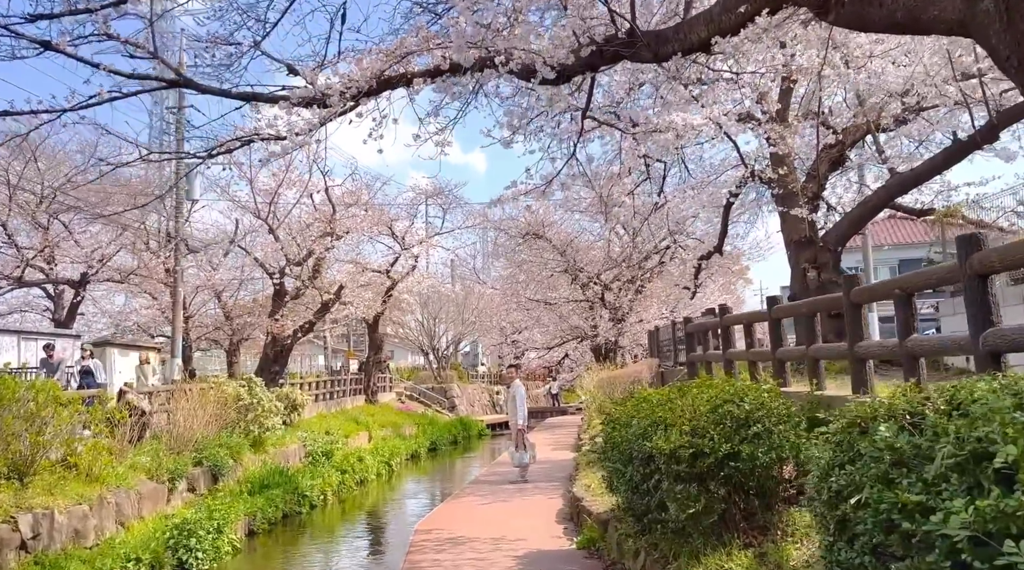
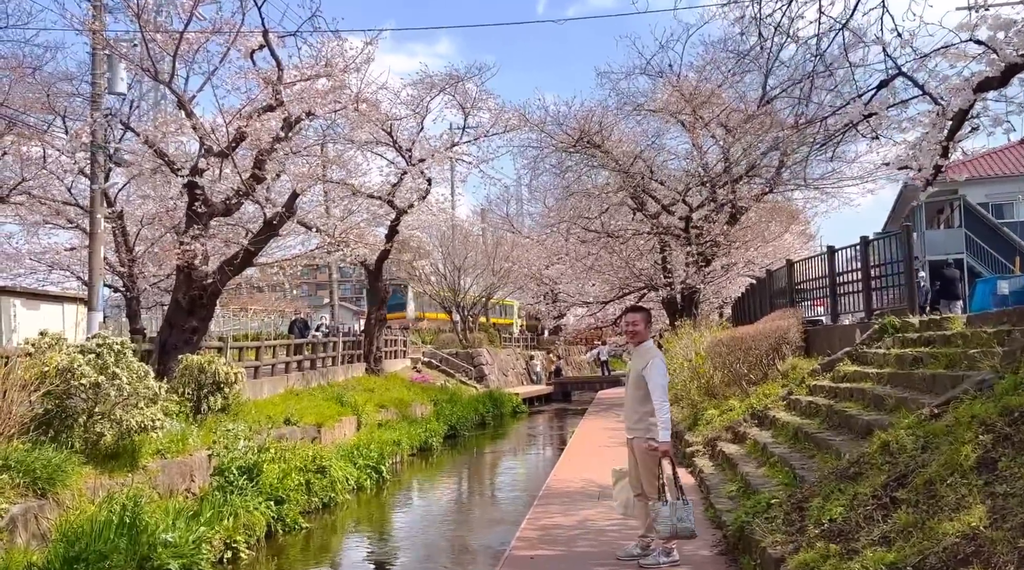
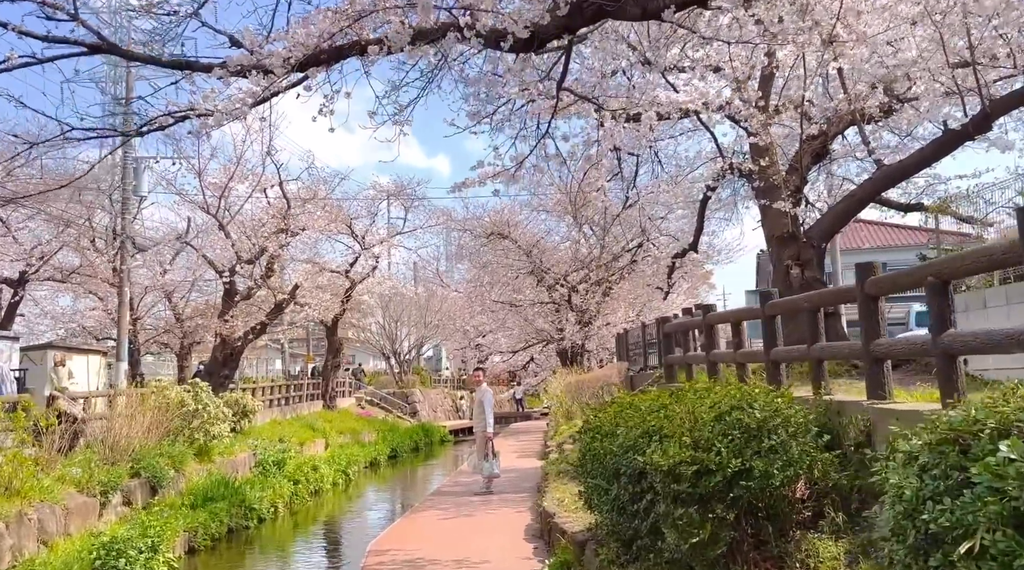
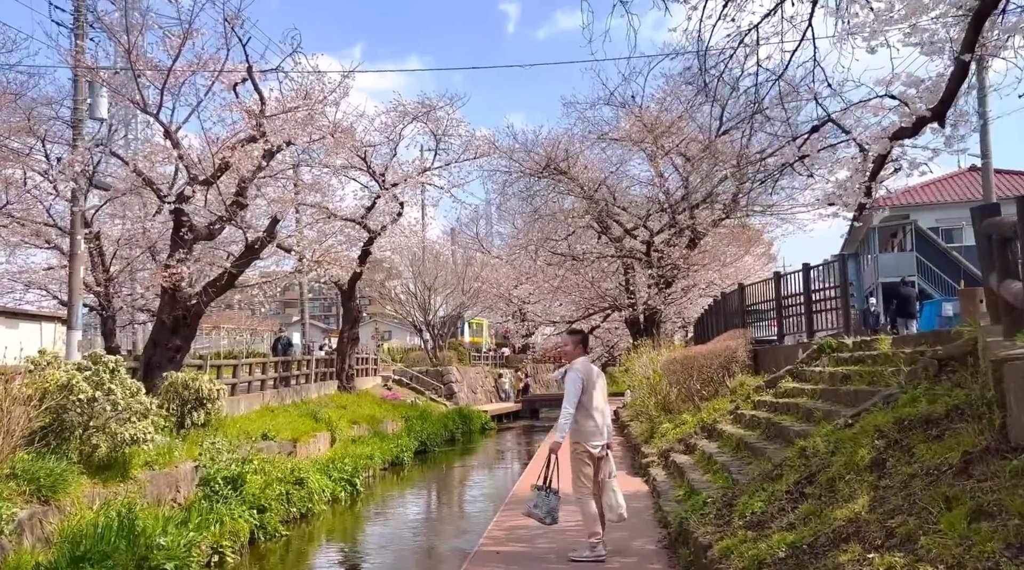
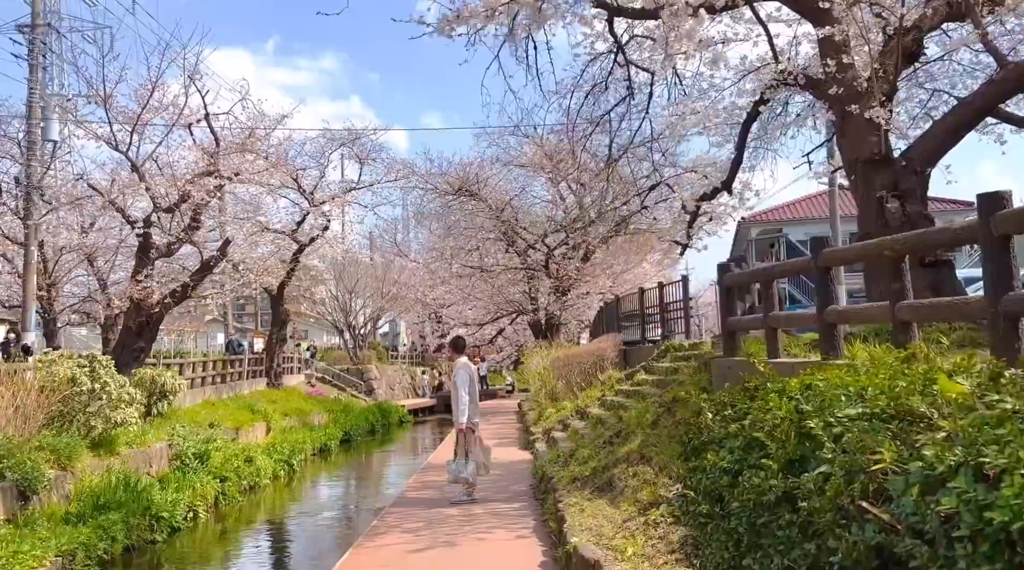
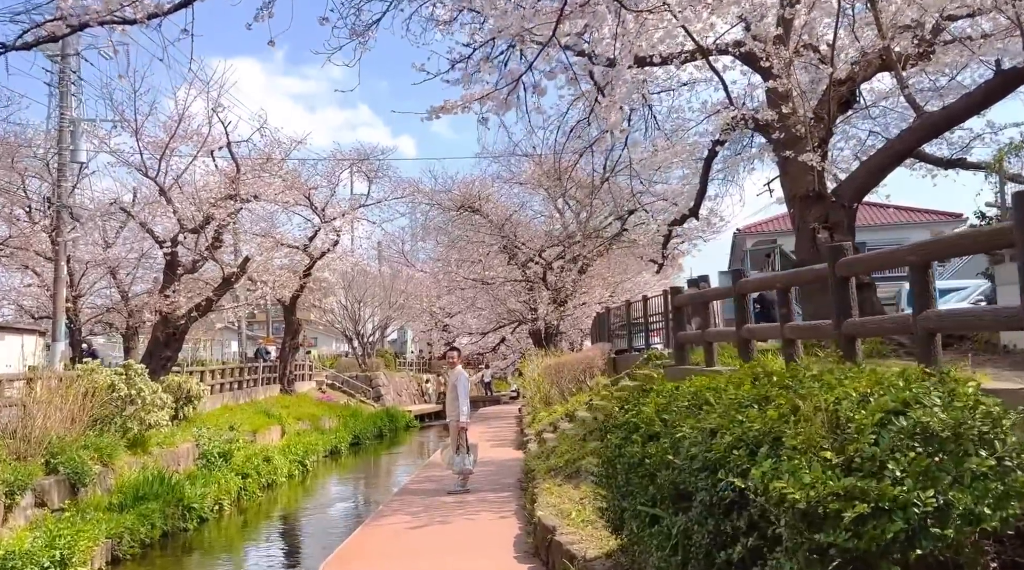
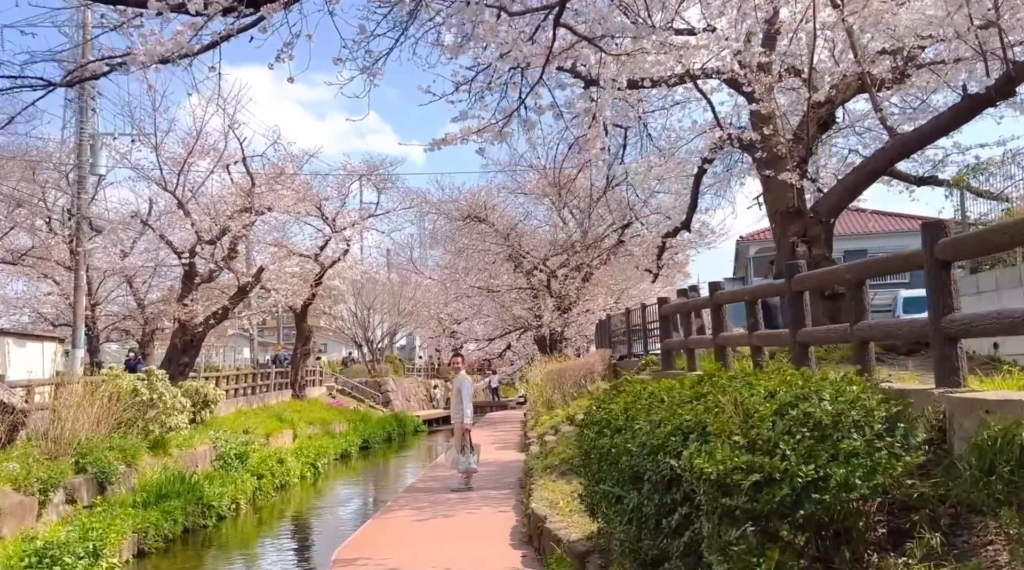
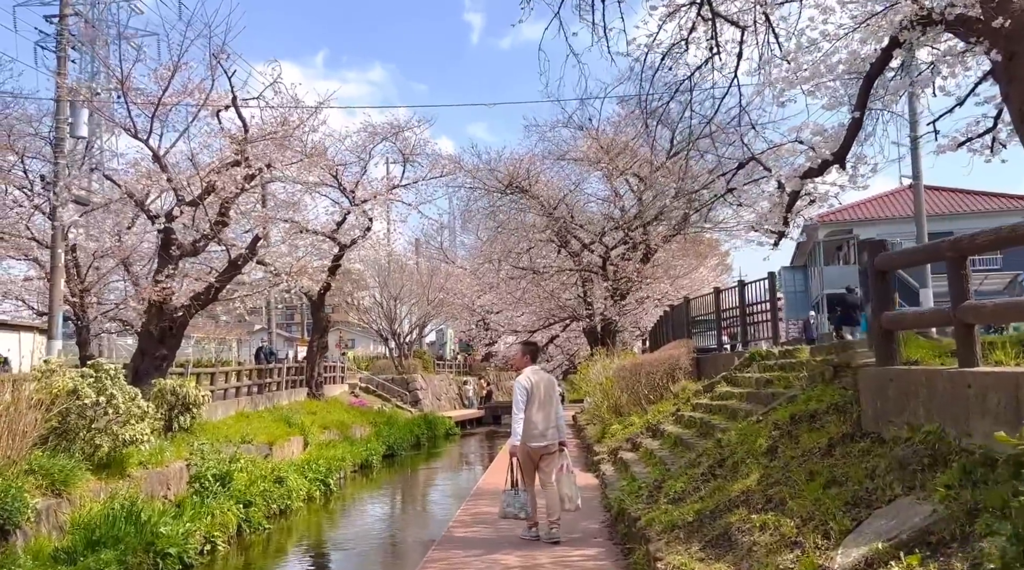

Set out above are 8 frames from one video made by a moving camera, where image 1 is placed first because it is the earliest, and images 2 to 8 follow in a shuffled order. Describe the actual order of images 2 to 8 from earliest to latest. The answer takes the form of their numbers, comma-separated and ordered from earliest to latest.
3, 7, 6, 5, 8, 4, 2
